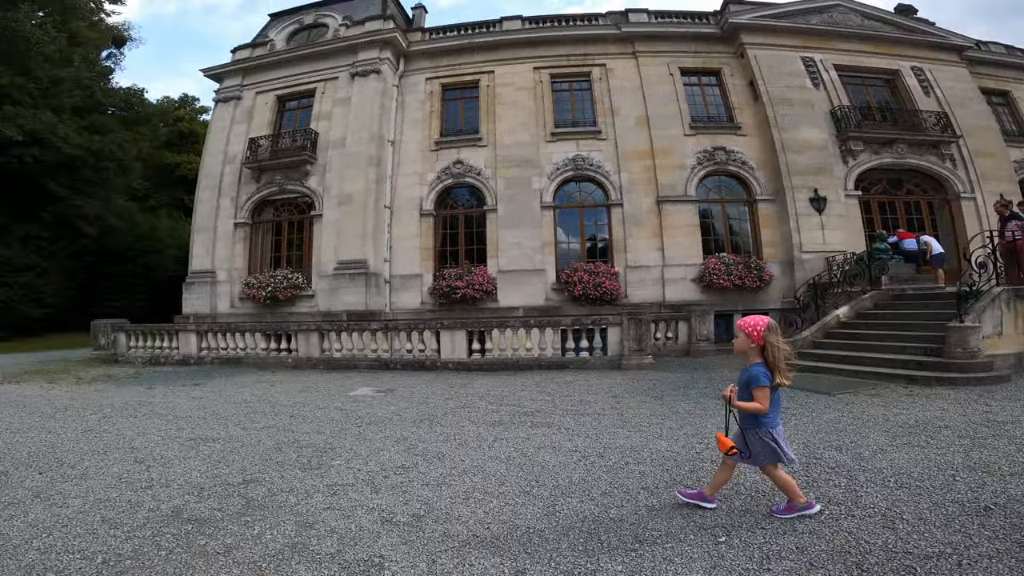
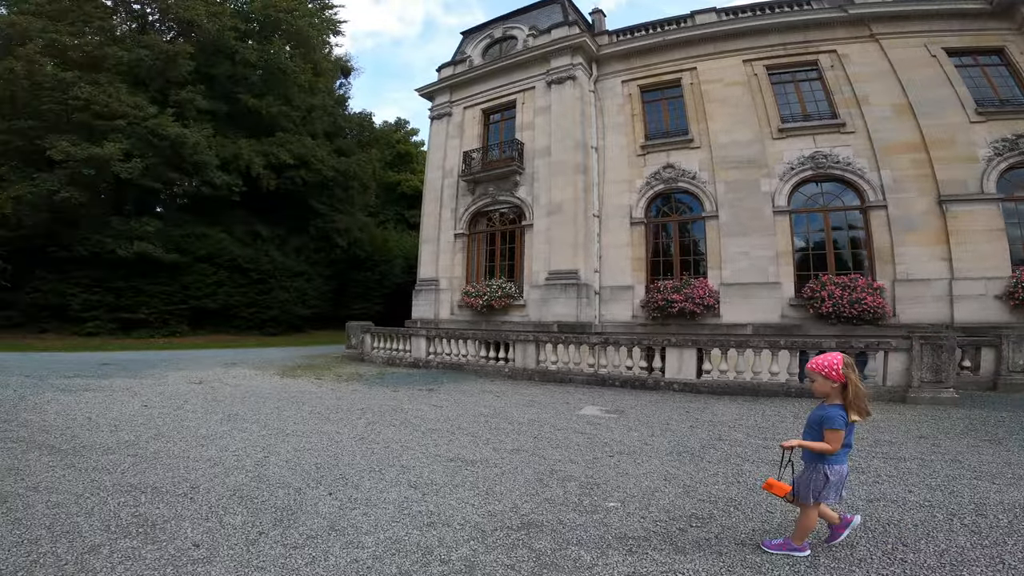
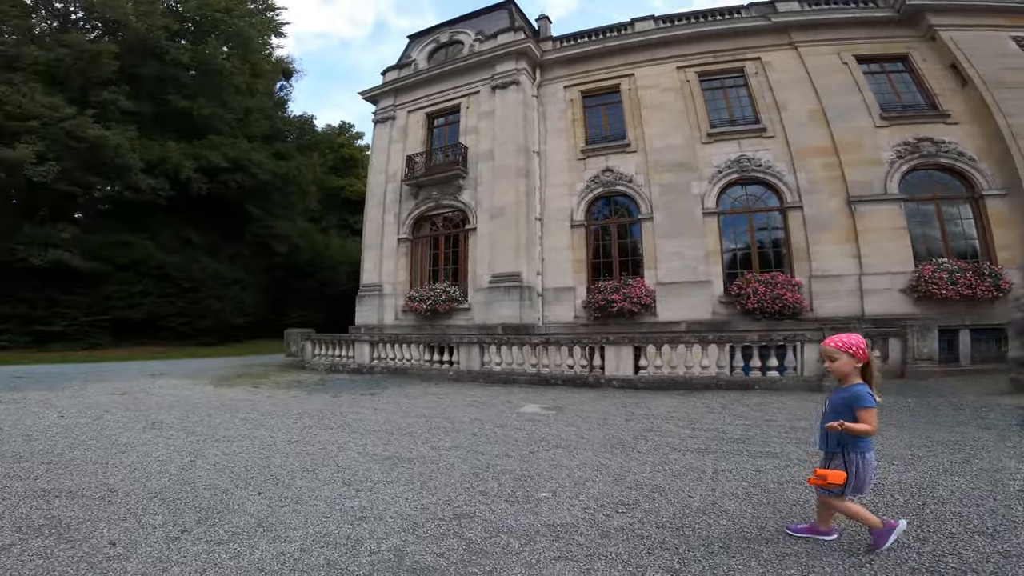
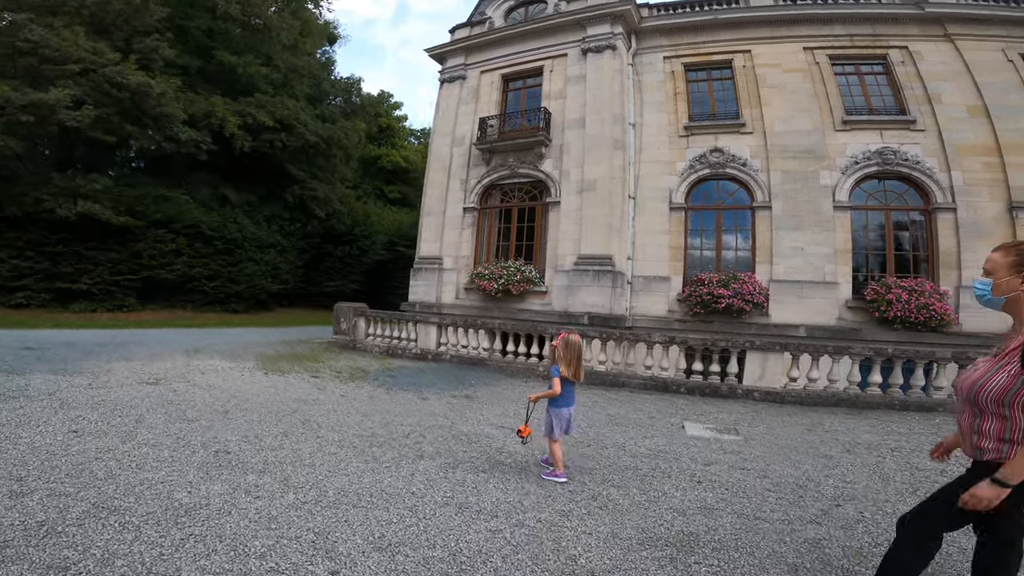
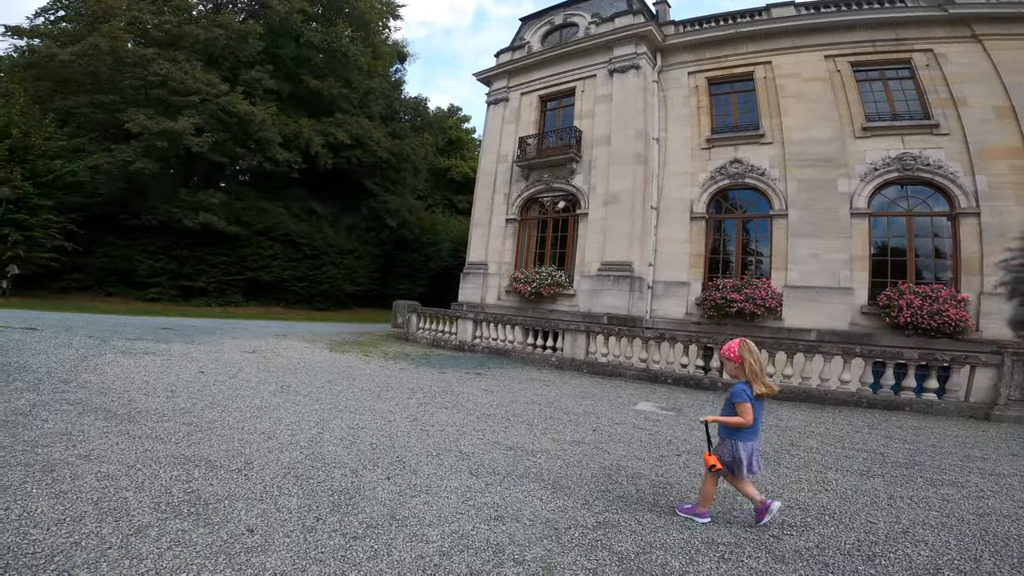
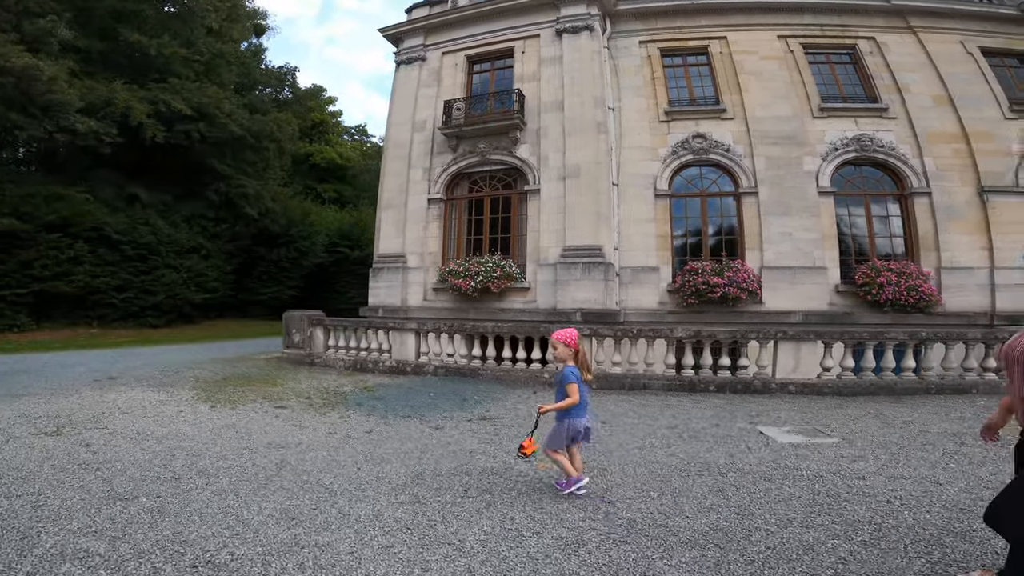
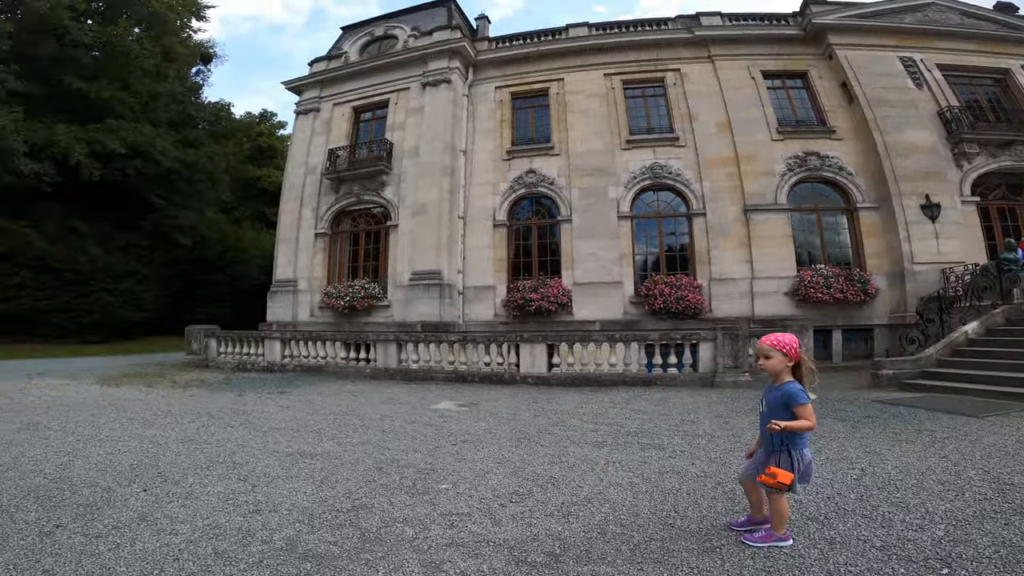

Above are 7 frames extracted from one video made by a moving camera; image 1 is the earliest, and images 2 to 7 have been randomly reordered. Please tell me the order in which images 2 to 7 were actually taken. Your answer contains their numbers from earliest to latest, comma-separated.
7, 3, 2, 5, 4, 6
